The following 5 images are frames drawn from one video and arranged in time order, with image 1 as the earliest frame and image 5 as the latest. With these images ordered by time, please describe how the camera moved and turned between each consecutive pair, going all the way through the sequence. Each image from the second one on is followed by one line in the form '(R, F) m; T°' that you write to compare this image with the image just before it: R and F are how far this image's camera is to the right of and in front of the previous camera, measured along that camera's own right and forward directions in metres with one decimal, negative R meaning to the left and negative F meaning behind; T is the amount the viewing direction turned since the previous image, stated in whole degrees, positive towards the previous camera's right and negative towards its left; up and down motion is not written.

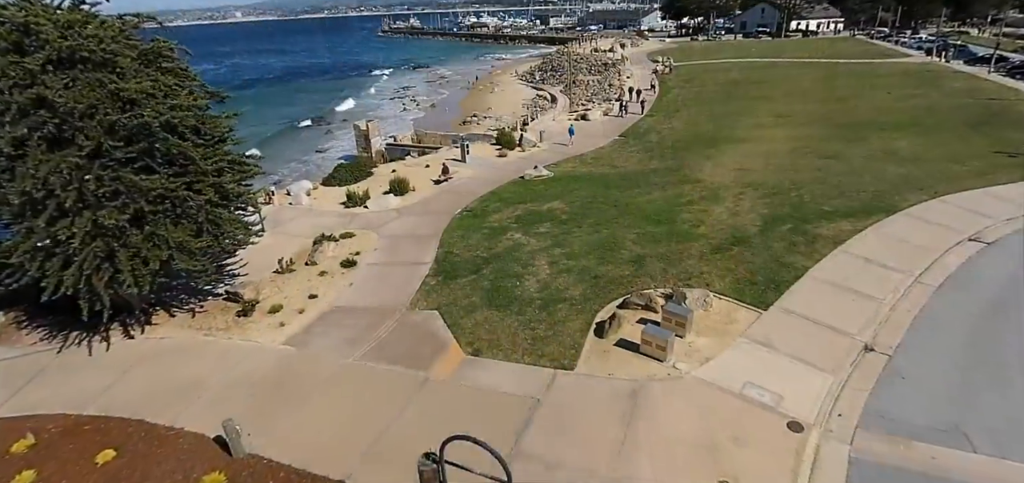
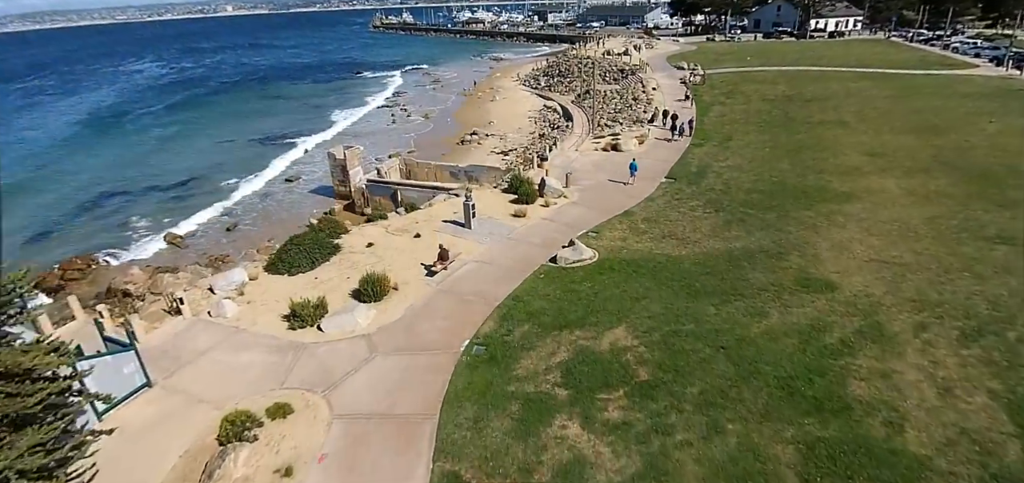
(-1.0, +6.7) m; +1°
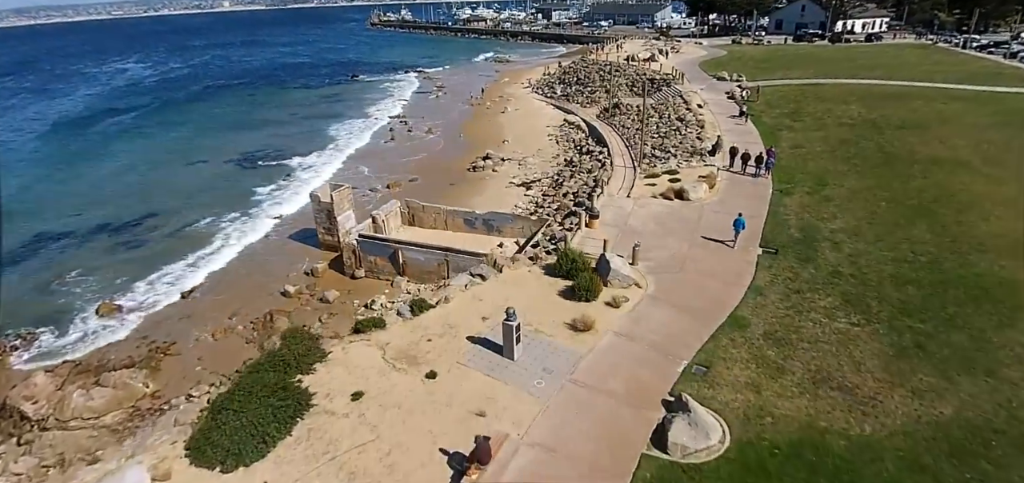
(-1.5, +6.0) m; 0°
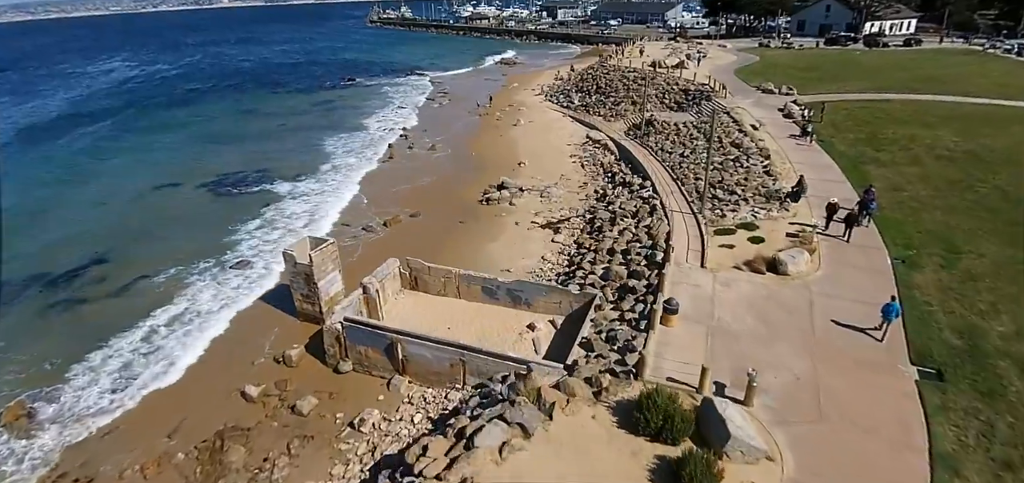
(-1.2, +5.2) m; 0°
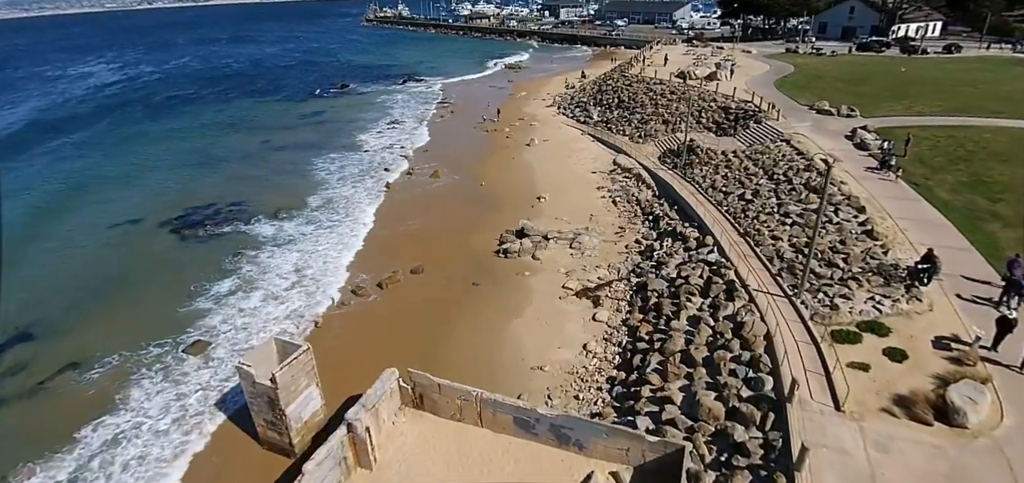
(-1.2, +5.0) m; 0°
